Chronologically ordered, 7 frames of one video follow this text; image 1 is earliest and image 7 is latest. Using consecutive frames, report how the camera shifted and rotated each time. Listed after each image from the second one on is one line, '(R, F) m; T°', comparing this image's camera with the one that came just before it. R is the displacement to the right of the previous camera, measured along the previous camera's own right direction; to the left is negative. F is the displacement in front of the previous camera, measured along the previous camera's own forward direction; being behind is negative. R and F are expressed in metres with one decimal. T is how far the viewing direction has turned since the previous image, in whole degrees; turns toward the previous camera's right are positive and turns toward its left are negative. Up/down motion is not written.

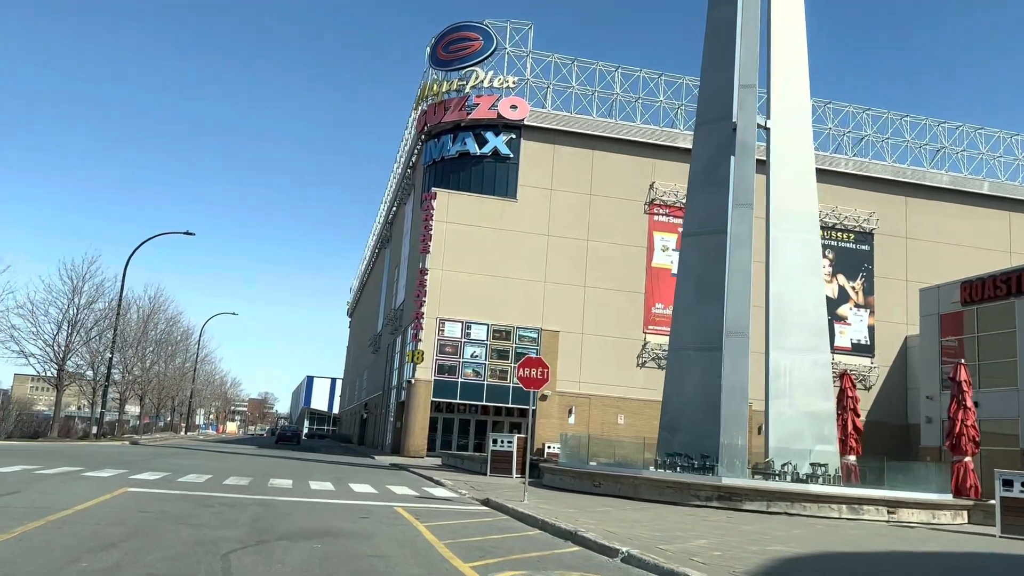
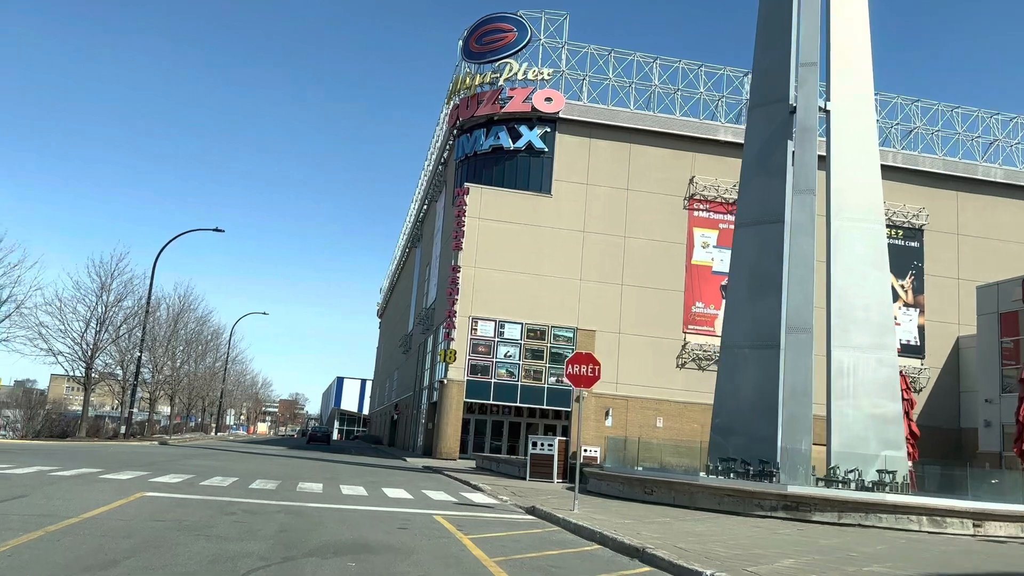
(-0.3, +1.3) m; -2°
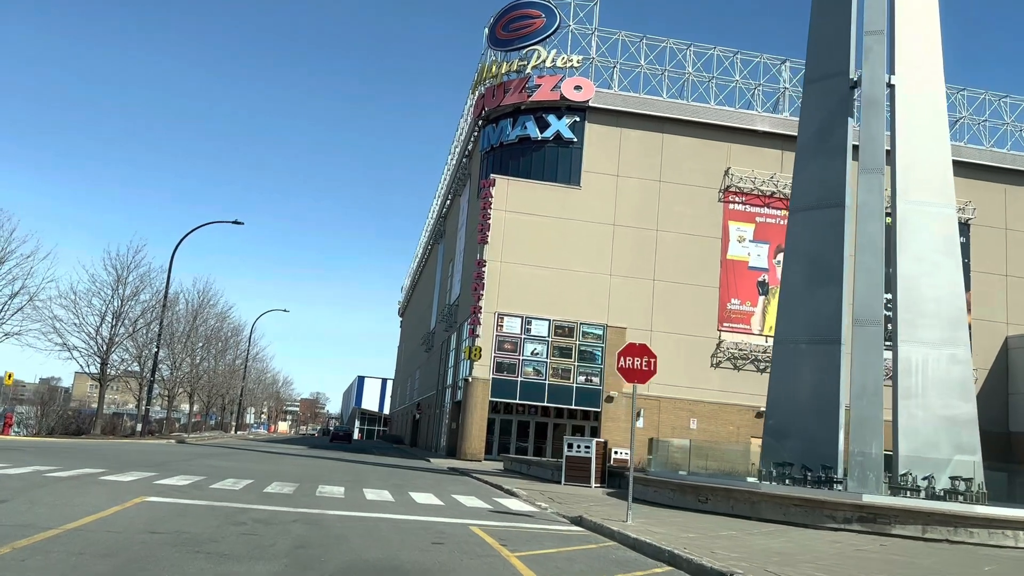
(-0.4, +1.6) m; -1°
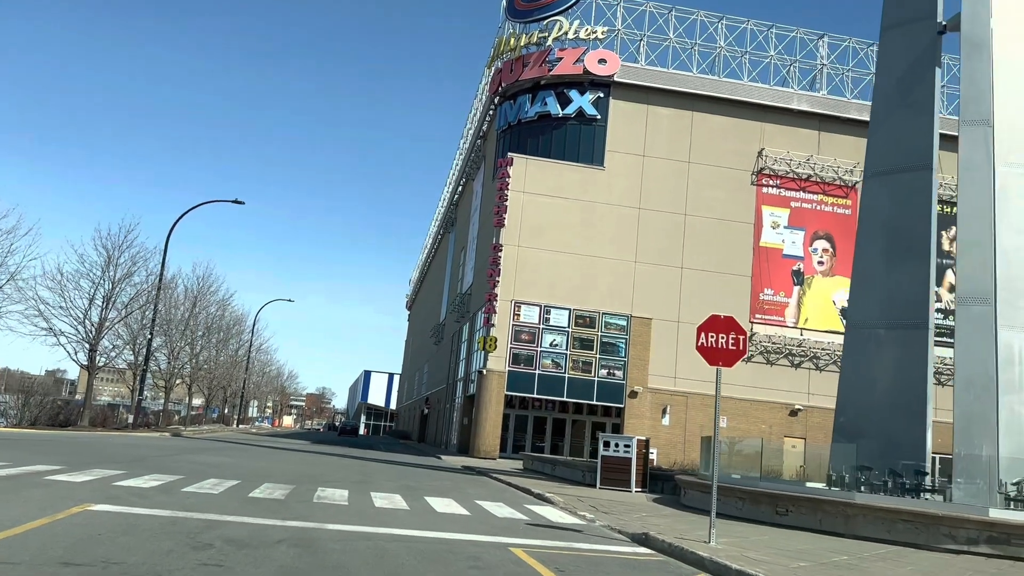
(-0.5, +2.7) m; 0°
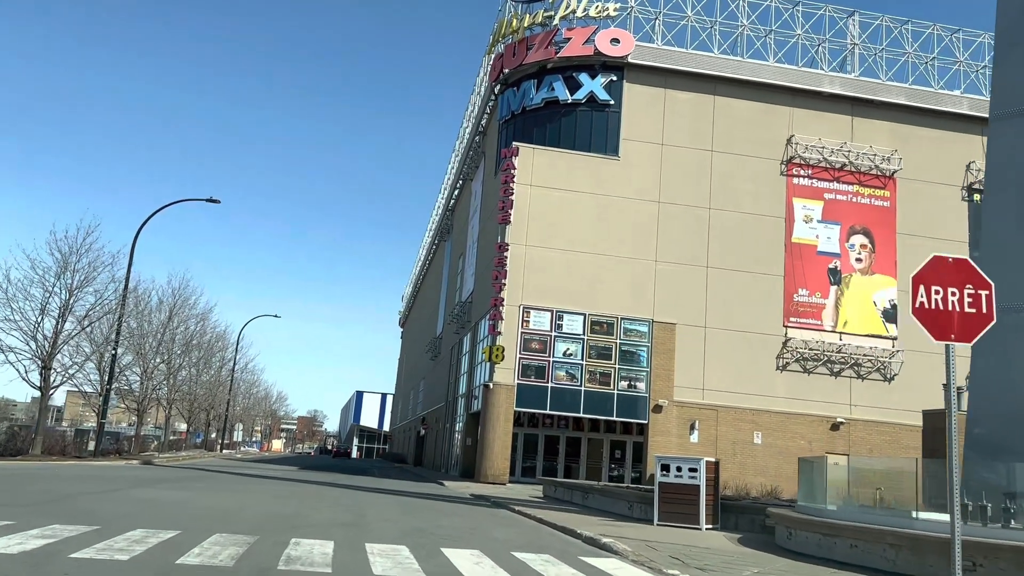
(-0.7, +4.0) m; +1°
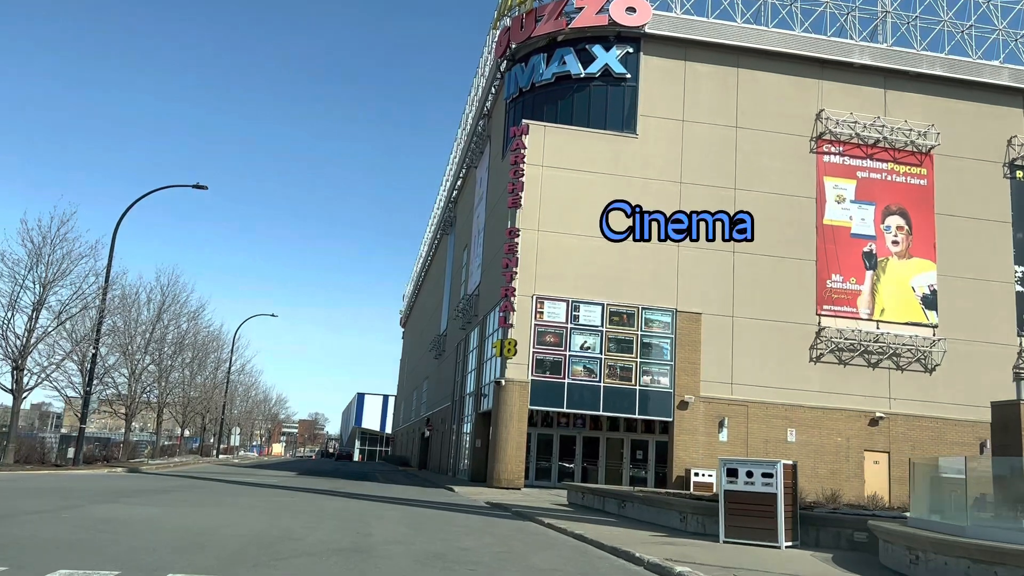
(-0.5, +2.5) m; 0°
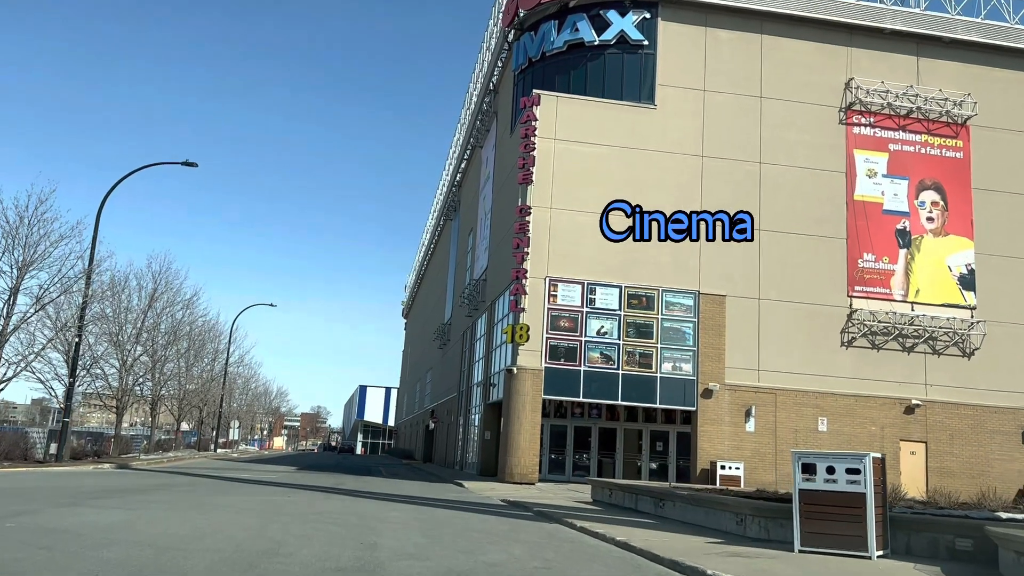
(-0.4, +2.0) m; 0°
